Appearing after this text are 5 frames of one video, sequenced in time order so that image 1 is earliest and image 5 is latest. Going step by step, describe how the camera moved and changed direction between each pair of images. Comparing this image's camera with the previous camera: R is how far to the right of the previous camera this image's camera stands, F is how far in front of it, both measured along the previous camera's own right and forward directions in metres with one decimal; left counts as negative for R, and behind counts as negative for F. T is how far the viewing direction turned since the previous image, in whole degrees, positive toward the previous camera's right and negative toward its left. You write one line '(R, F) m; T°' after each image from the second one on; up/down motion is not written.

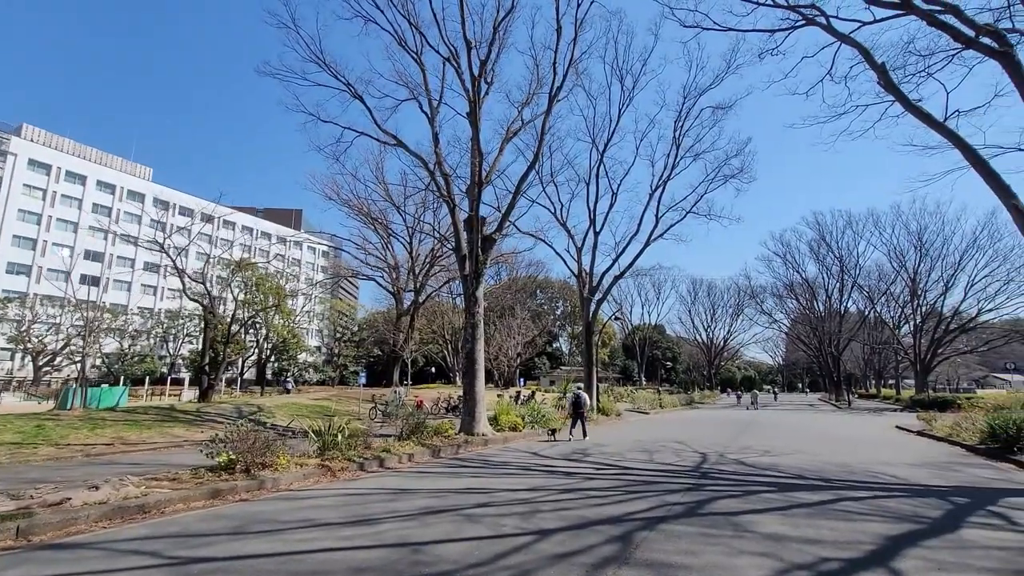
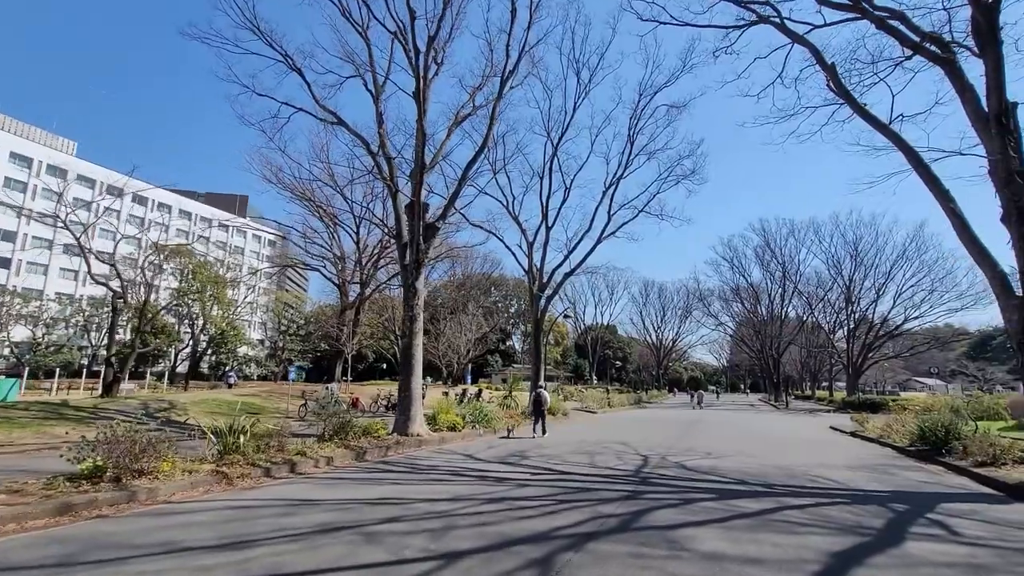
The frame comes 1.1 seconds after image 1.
(+0.5, +0.8) m; +5°
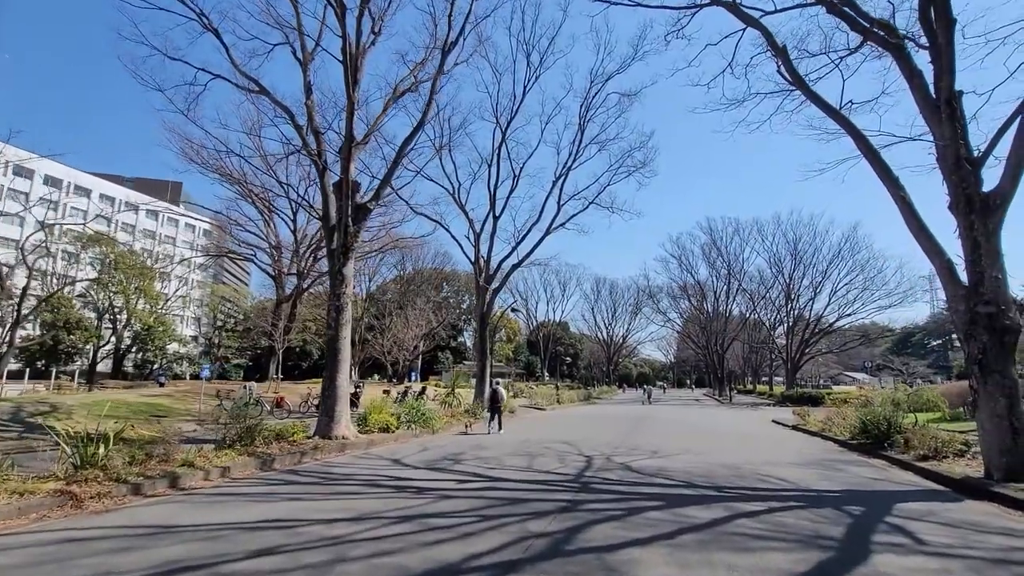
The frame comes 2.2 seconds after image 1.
(+0.5, +1.1) m; +5°
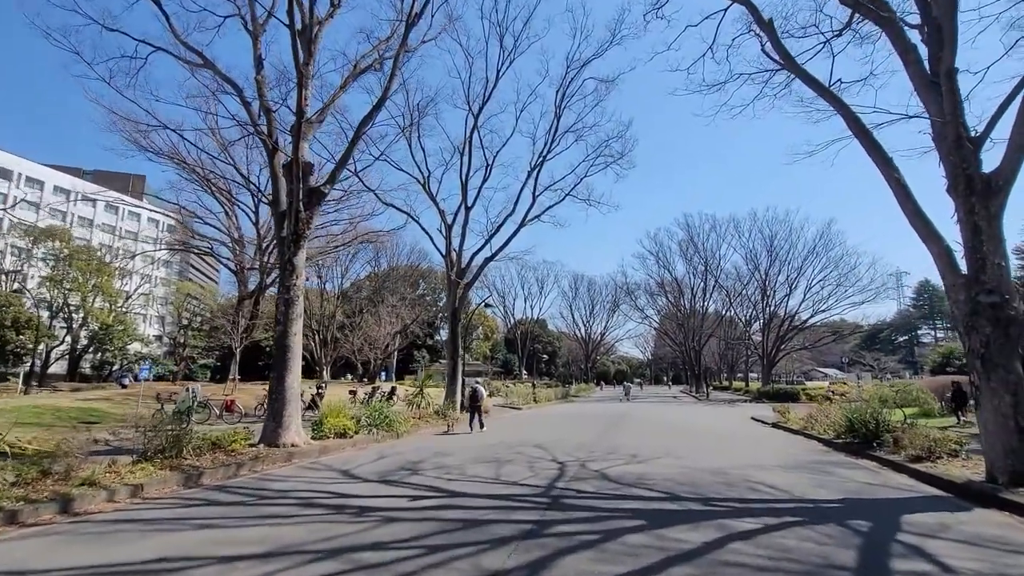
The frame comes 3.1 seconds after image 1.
(+0.3, +1.1) m; +2°
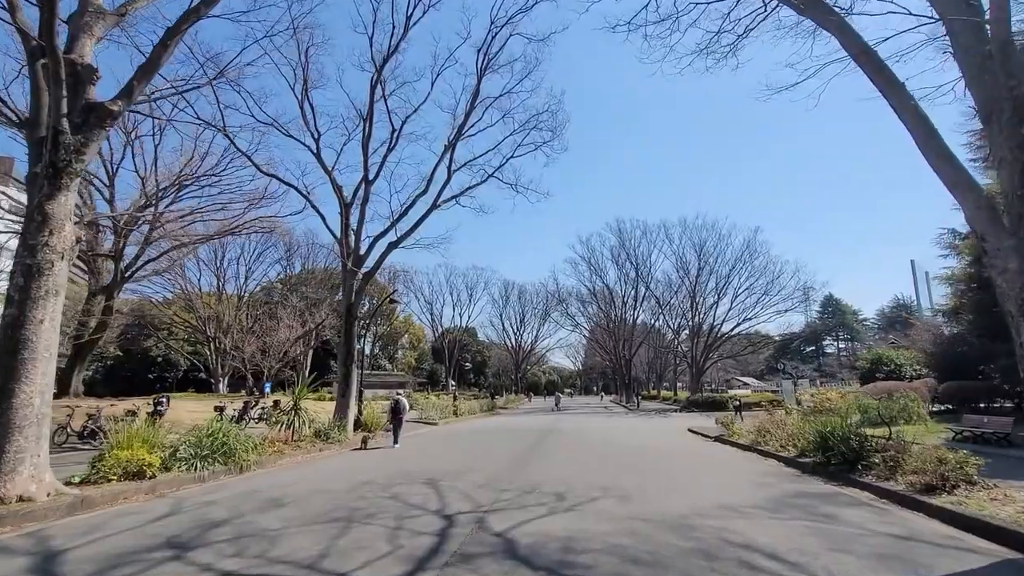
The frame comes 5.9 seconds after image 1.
(+0.9, +3.6) m; +8°
